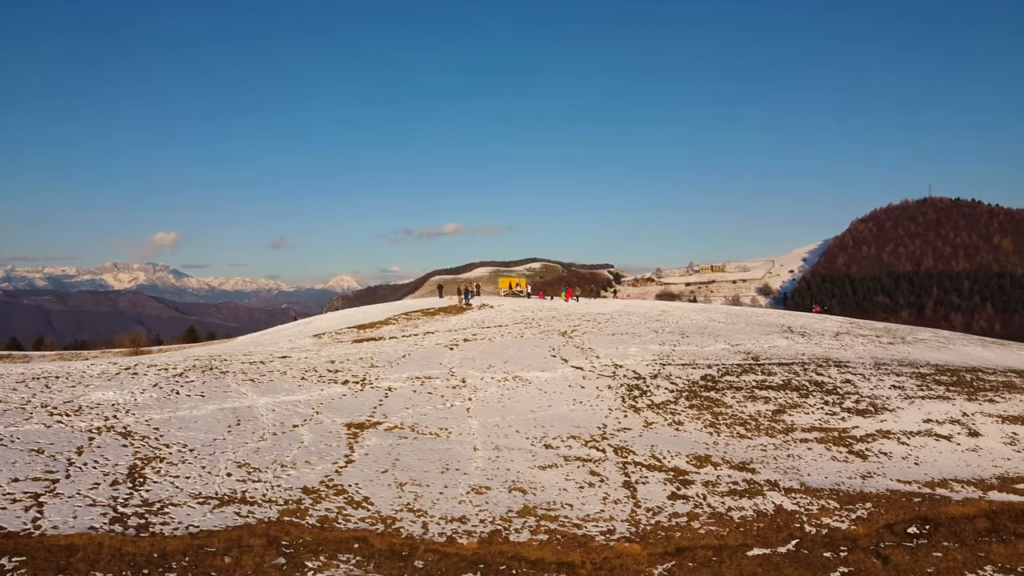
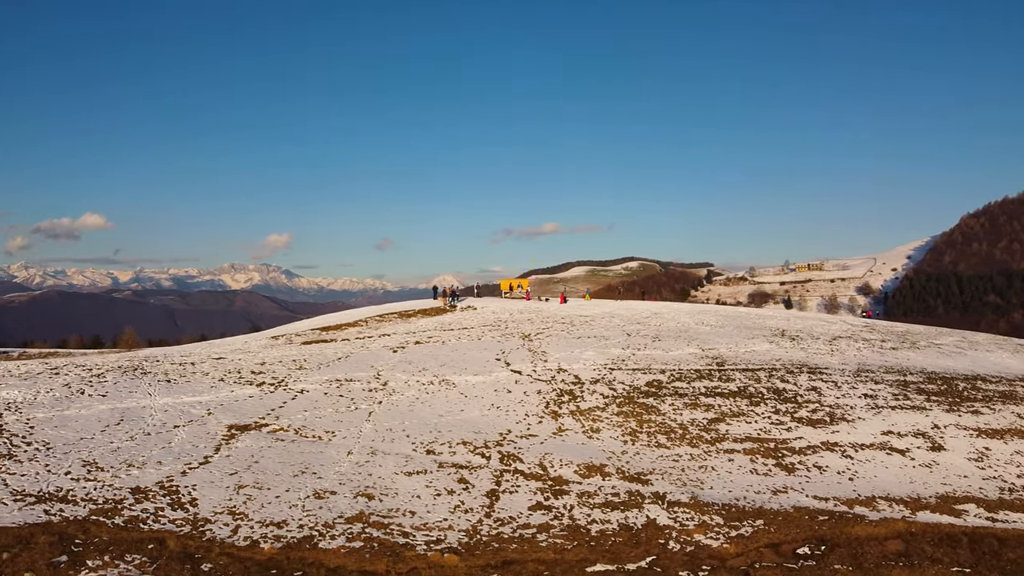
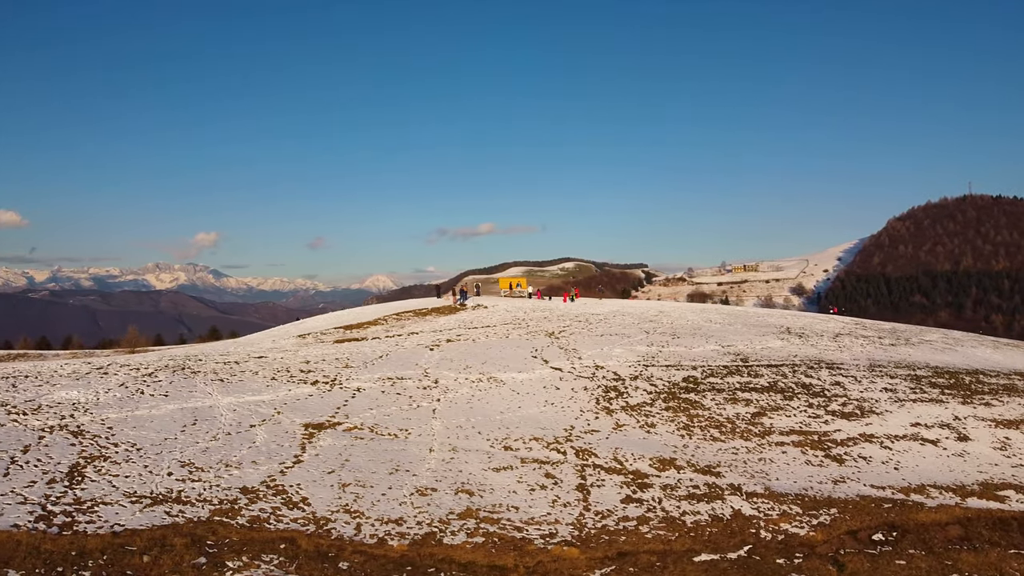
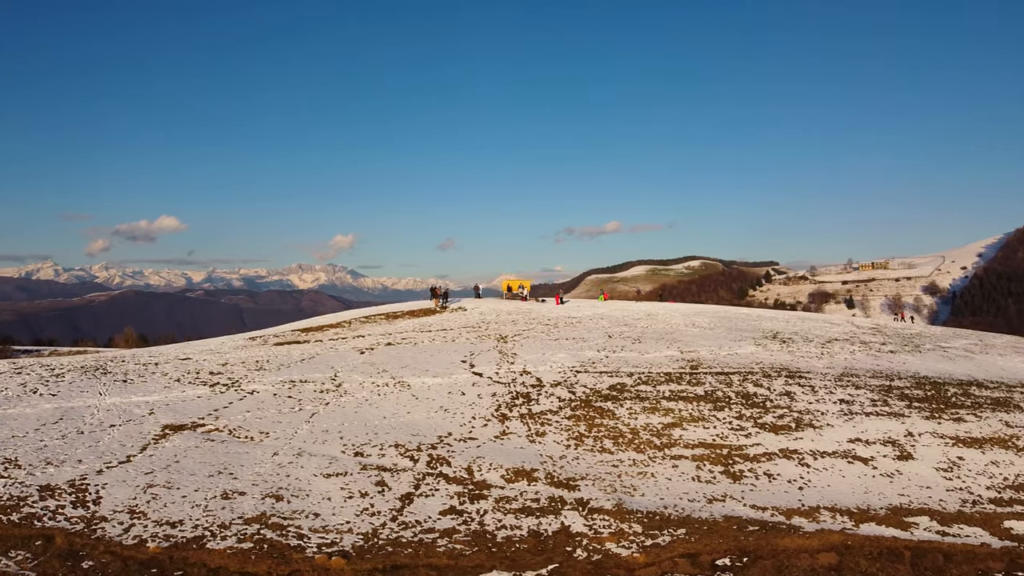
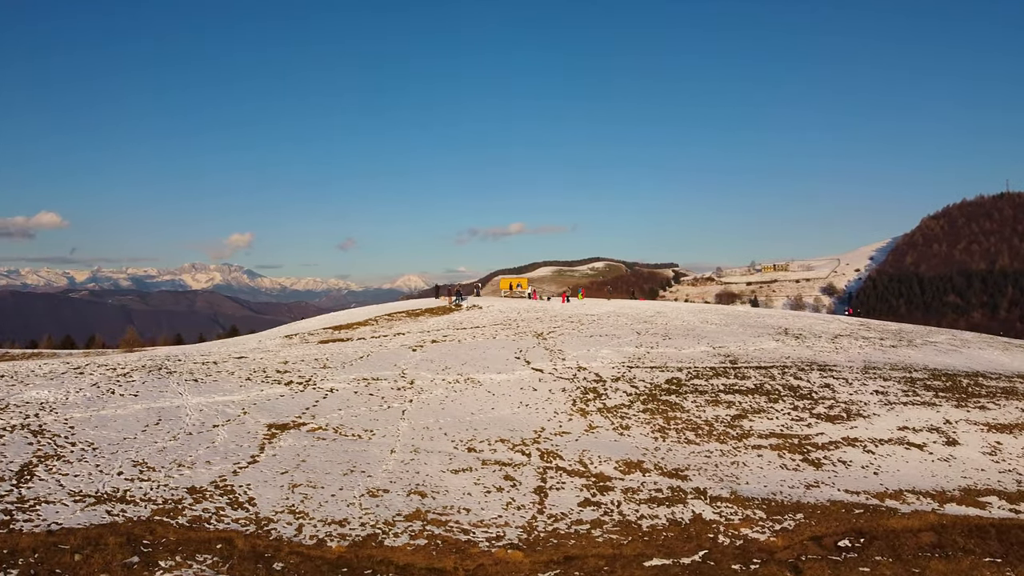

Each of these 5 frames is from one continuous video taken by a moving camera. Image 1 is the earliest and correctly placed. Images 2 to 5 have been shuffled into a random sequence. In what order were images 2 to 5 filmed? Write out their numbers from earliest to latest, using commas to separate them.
3, 5, 2, 4
